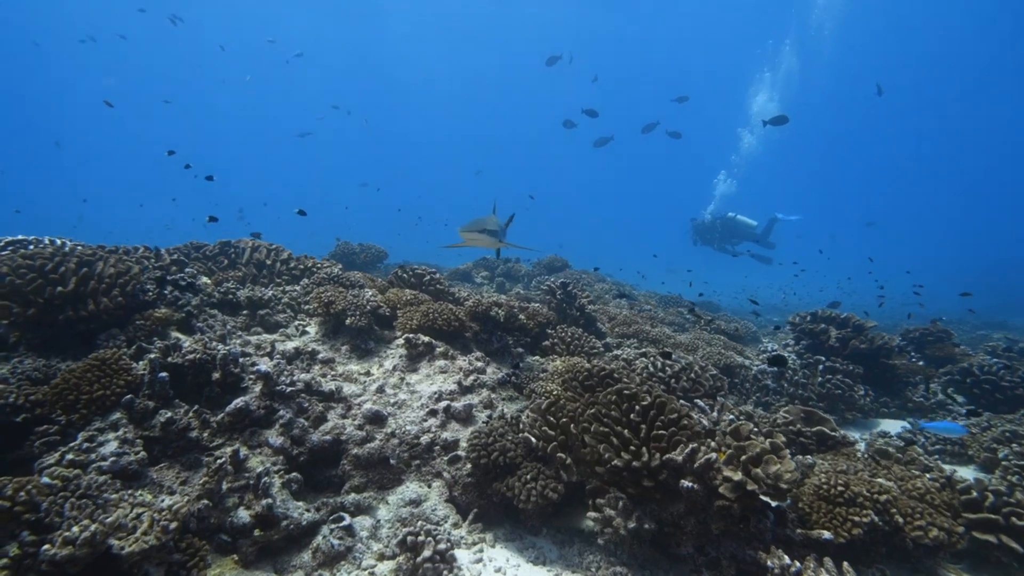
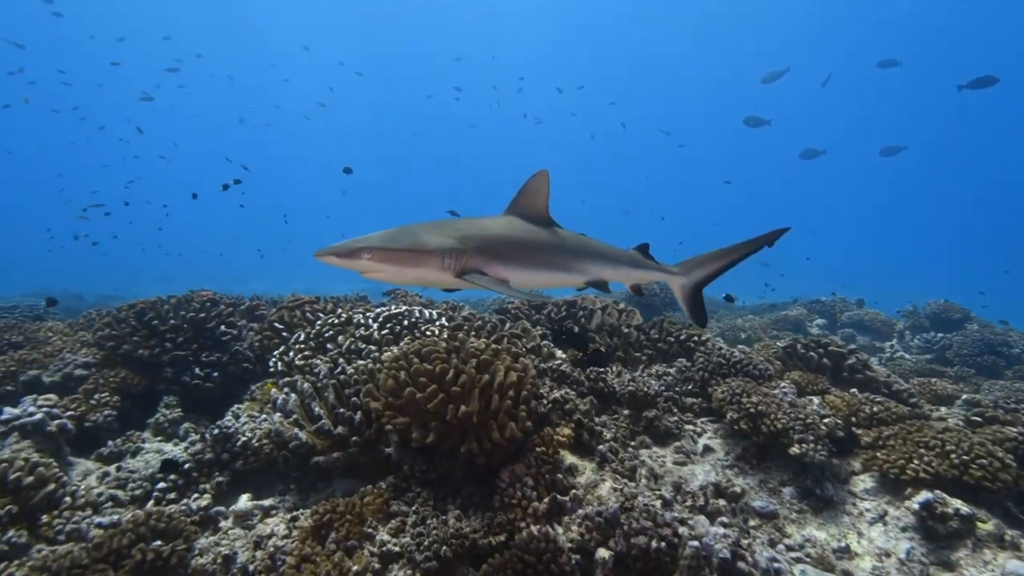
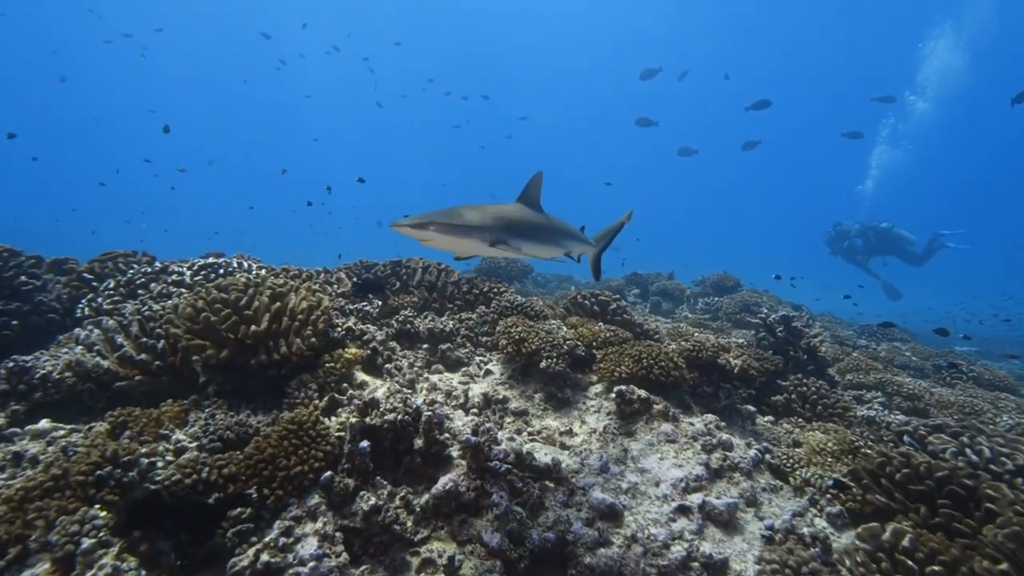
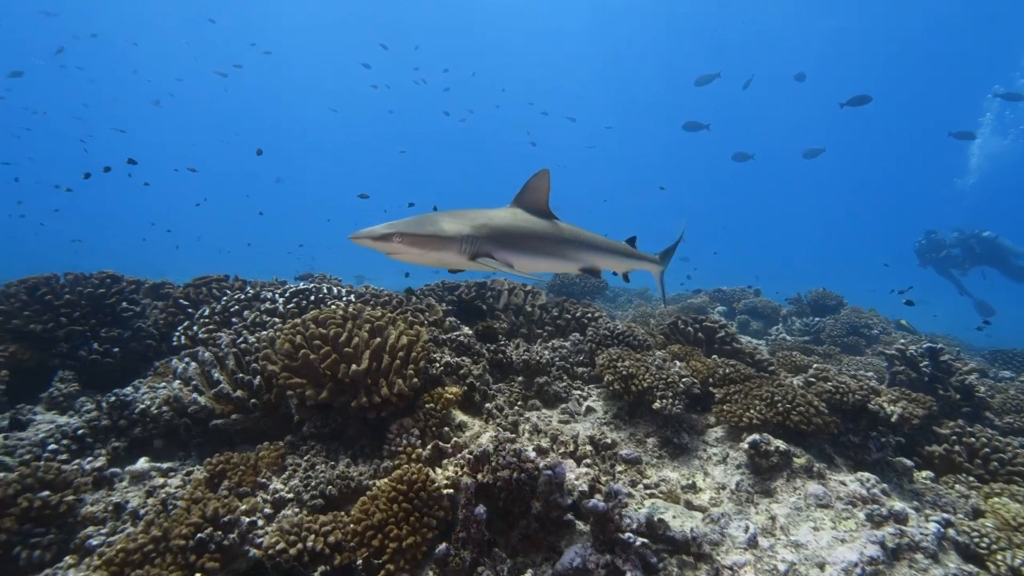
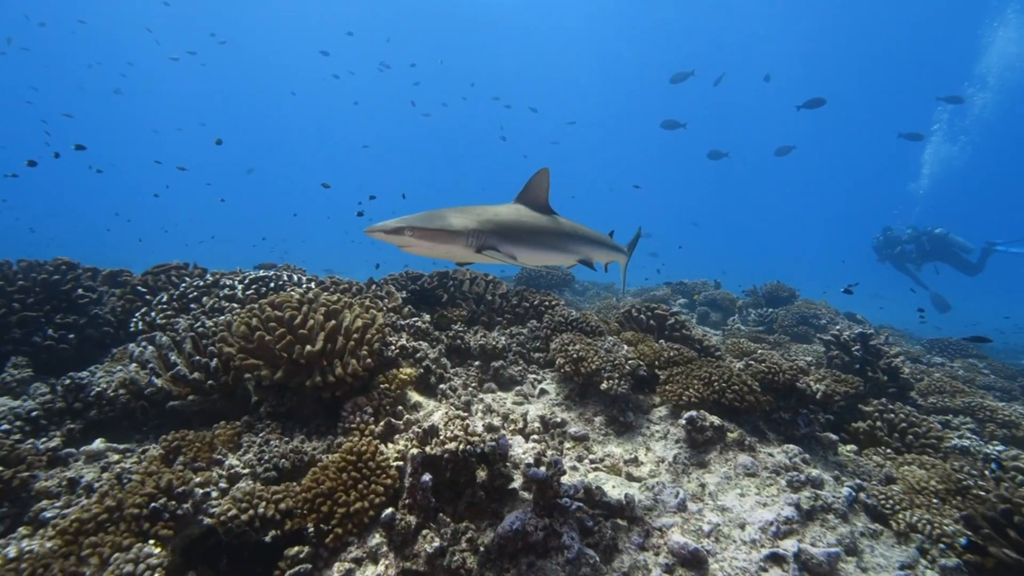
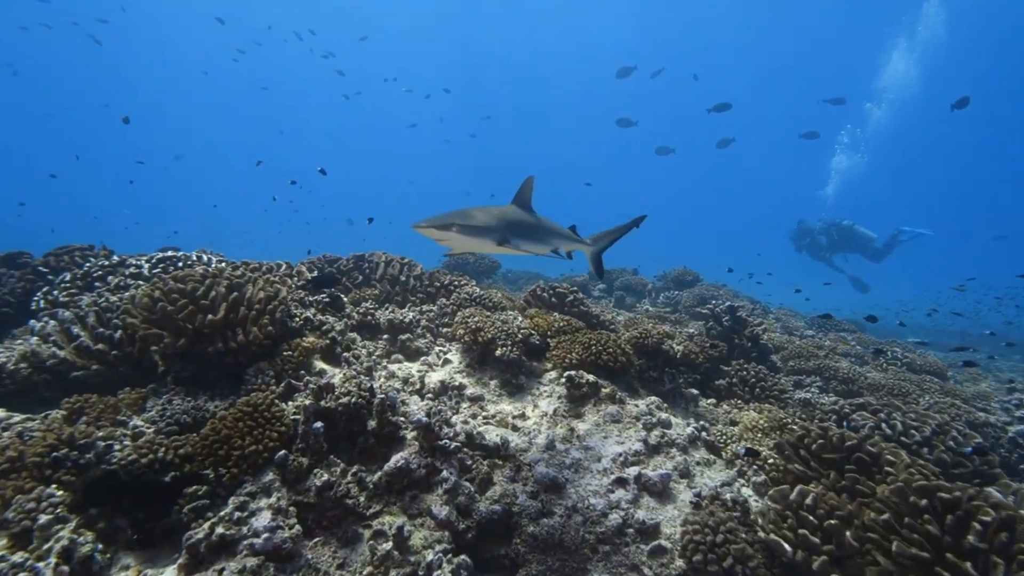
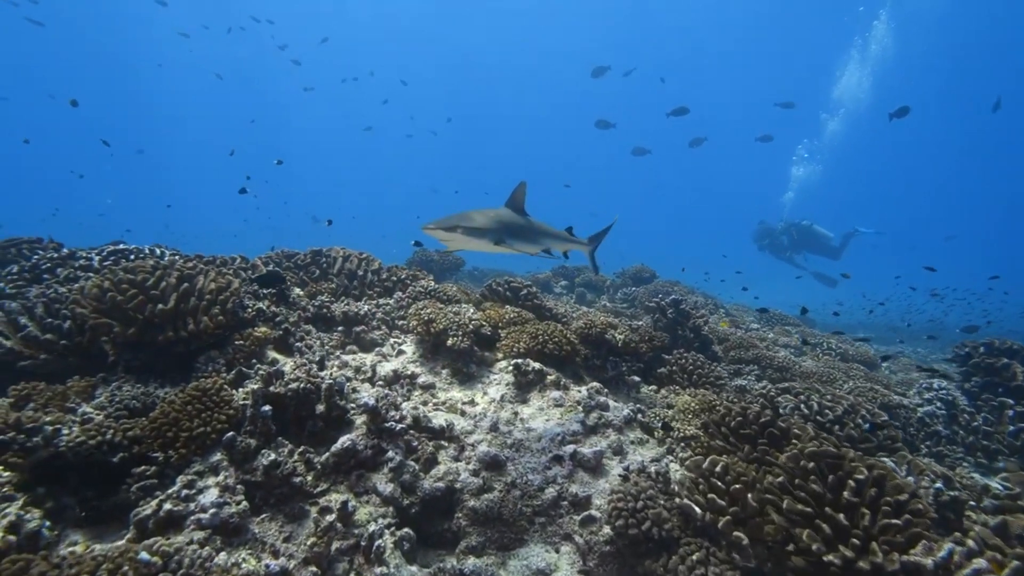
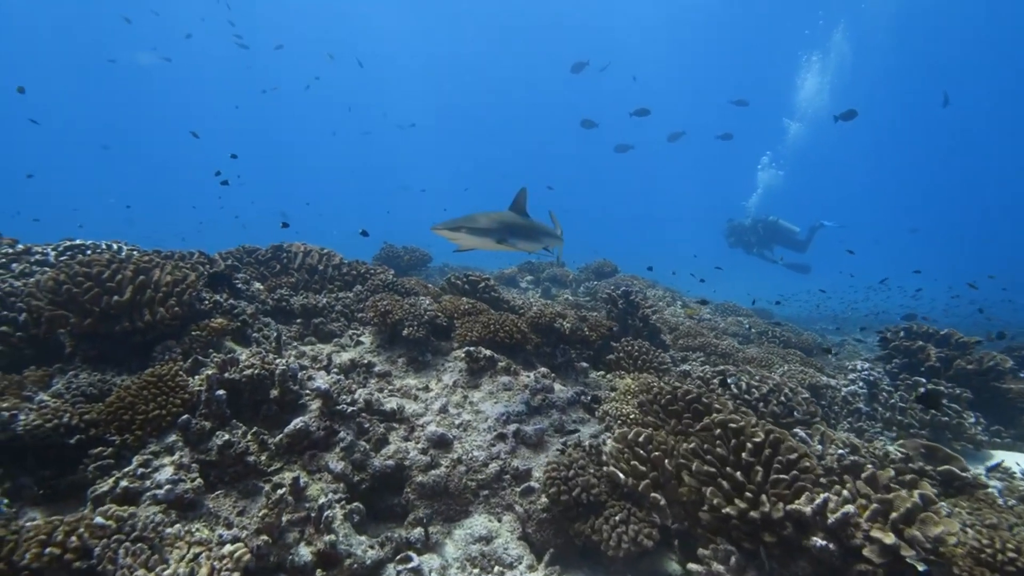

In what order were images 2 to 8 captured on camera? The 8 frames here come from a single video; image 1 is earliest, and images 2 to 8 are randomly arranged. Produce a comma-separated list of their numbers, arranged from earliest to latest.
8, 7, 6, 3, 5, 4, 2
